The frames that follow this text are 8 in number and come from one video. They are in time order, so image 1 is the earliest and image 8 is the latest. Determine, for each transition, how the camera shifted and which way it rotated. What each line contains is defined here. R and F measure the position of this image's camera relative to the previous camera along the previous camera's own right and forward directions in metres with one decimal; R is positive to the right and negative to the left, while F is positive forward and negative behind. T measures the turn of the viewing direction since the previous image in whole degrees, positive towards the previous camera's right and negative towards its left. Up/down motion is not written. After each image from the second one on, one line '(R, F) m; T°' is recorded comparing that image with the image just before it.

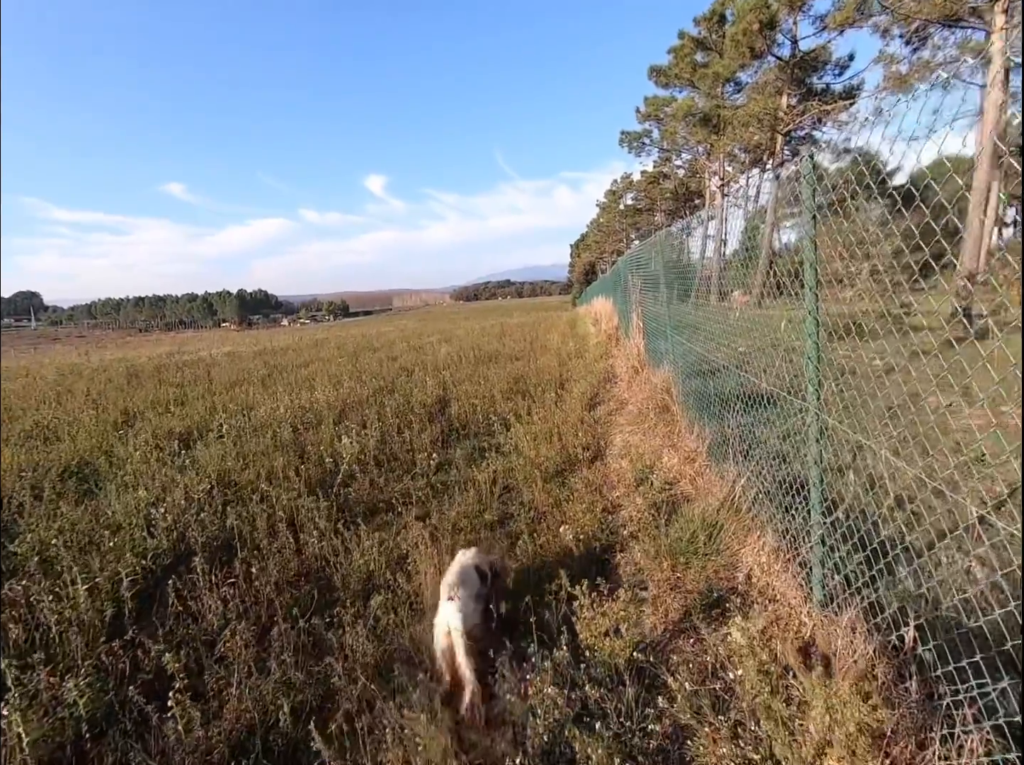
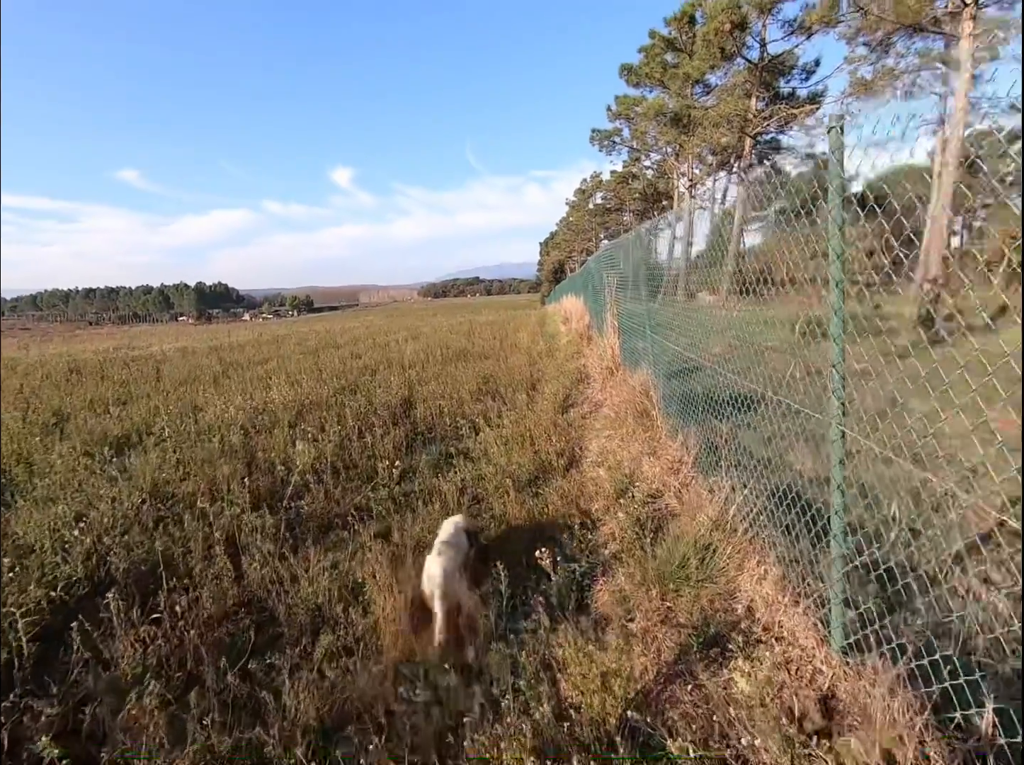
(0.0, +0.2) m; +3°
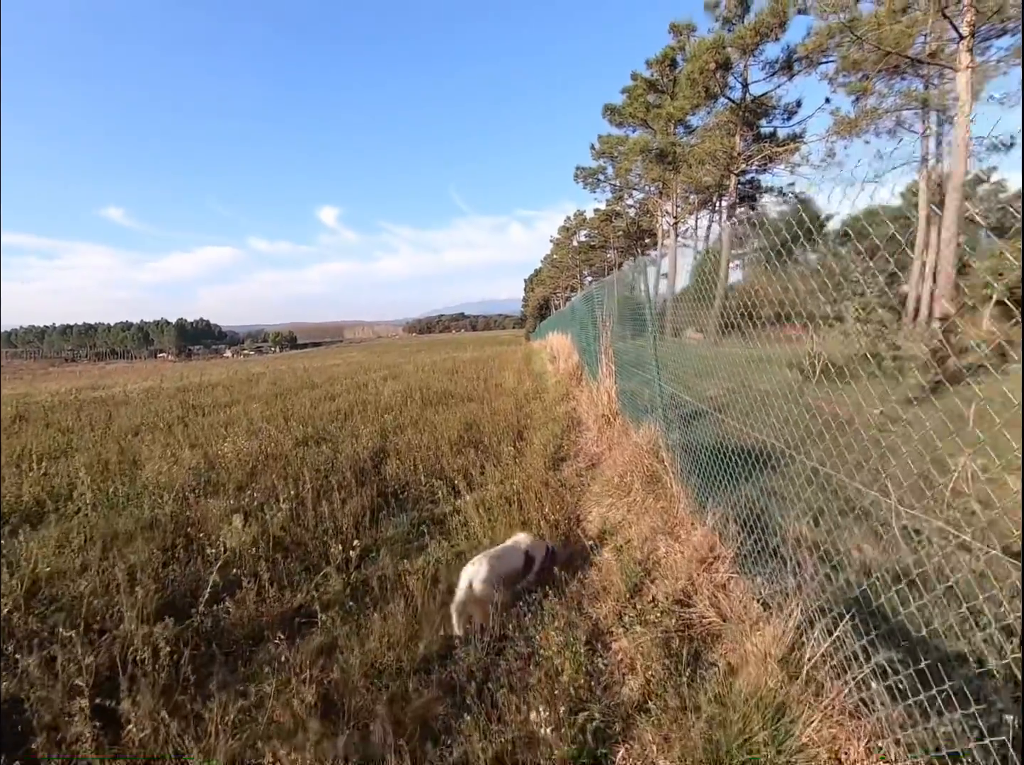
(0.0, +0.5) m; +2°
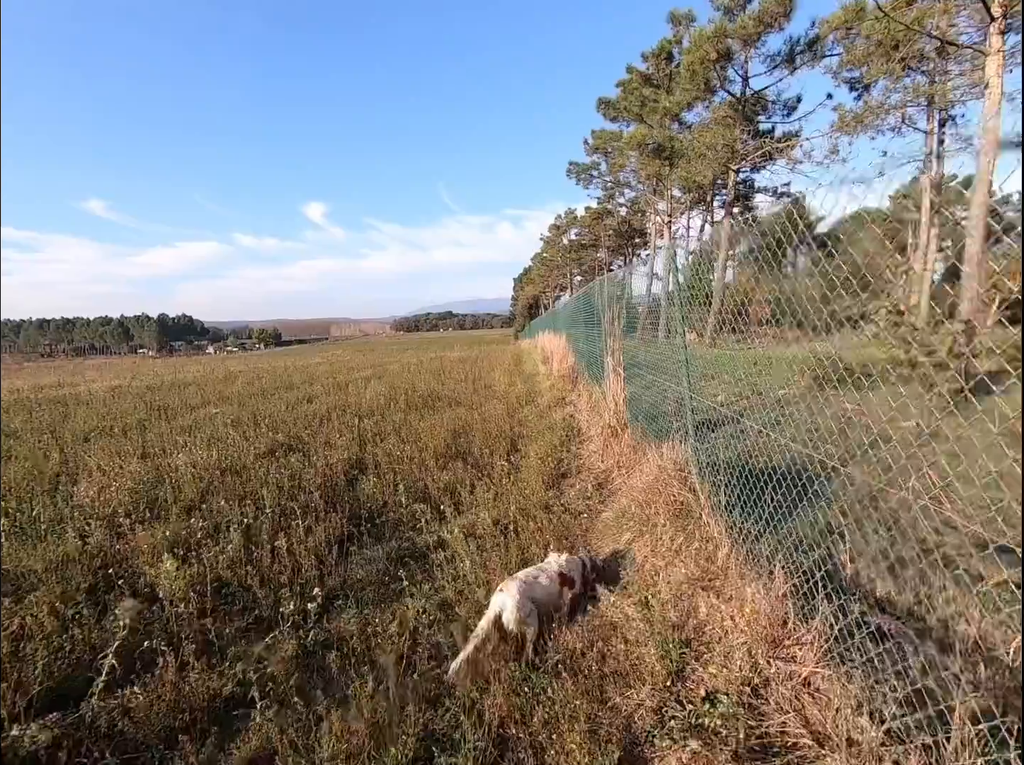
(0.0, +0.5) m; +1°
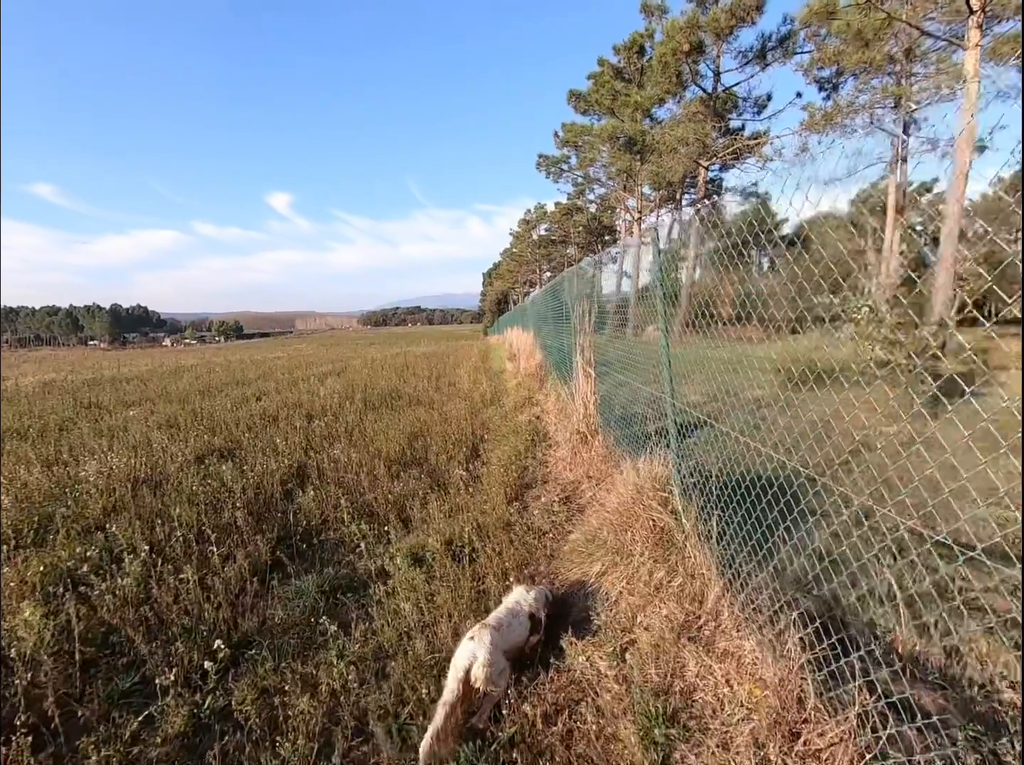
(+0.1, +0.3) m; +3°
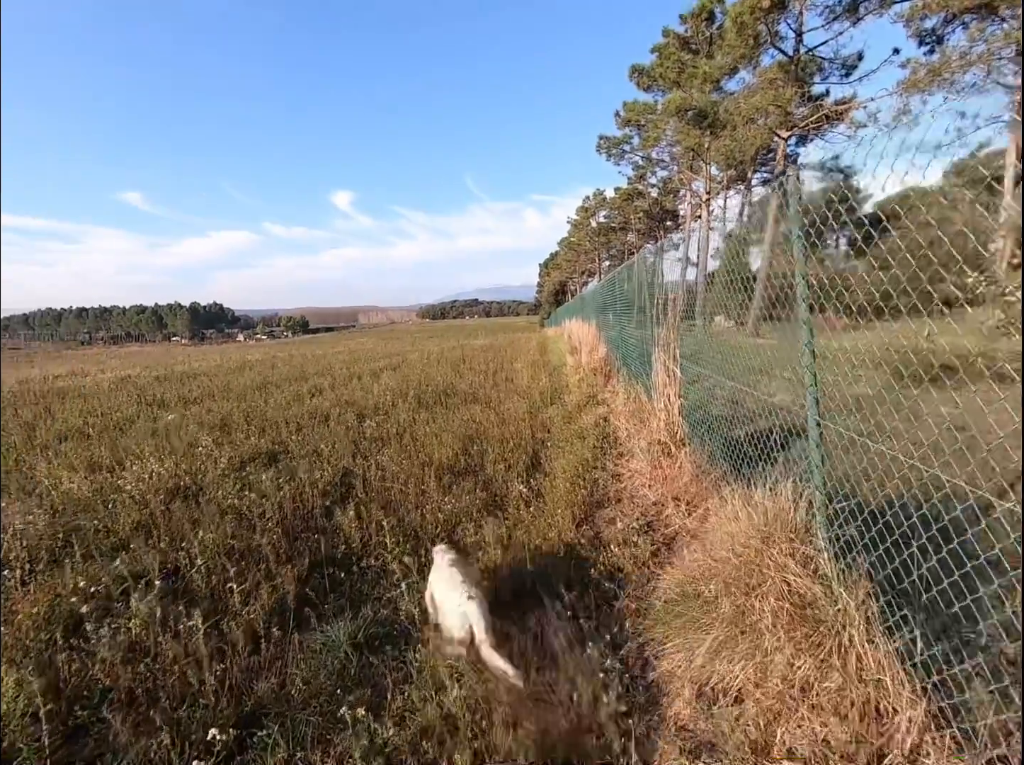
(-0.1, +0.4) m; -6°
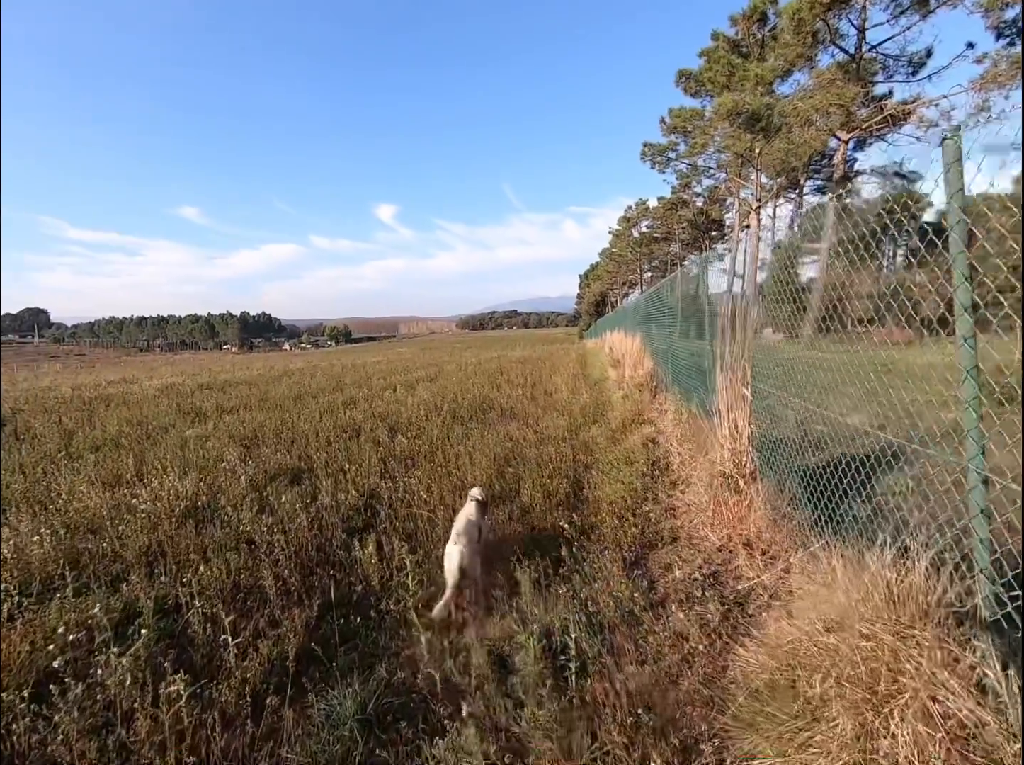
(0.0, +0.3) m; -4°
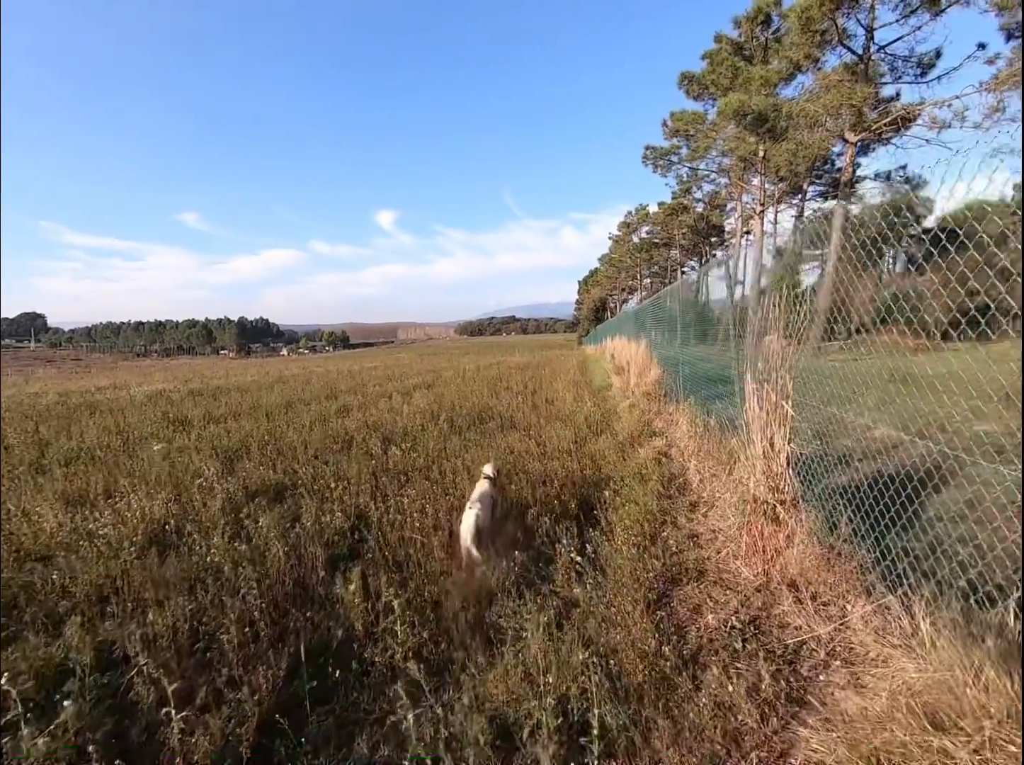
(0.0, +0.3) m; 0°
